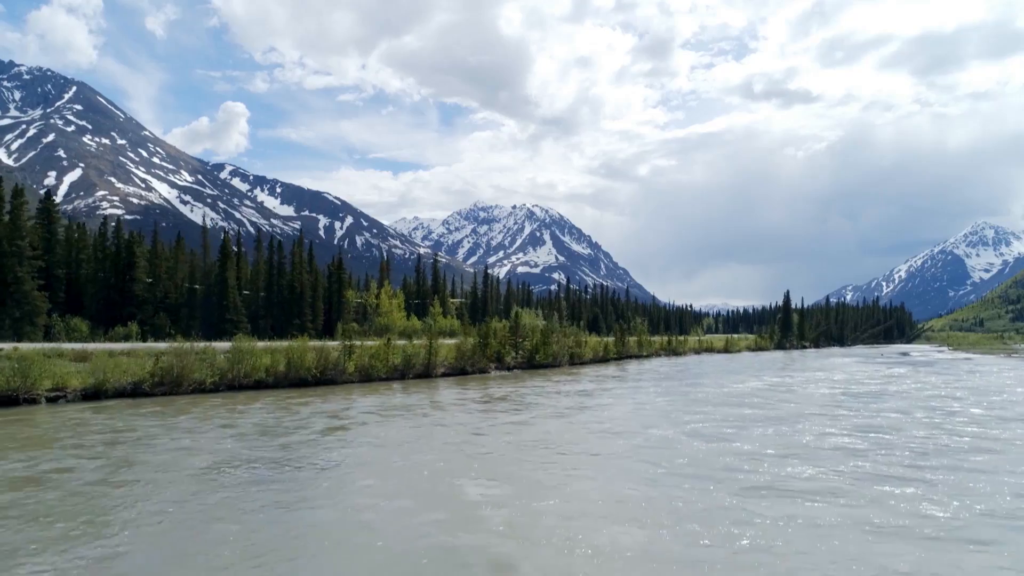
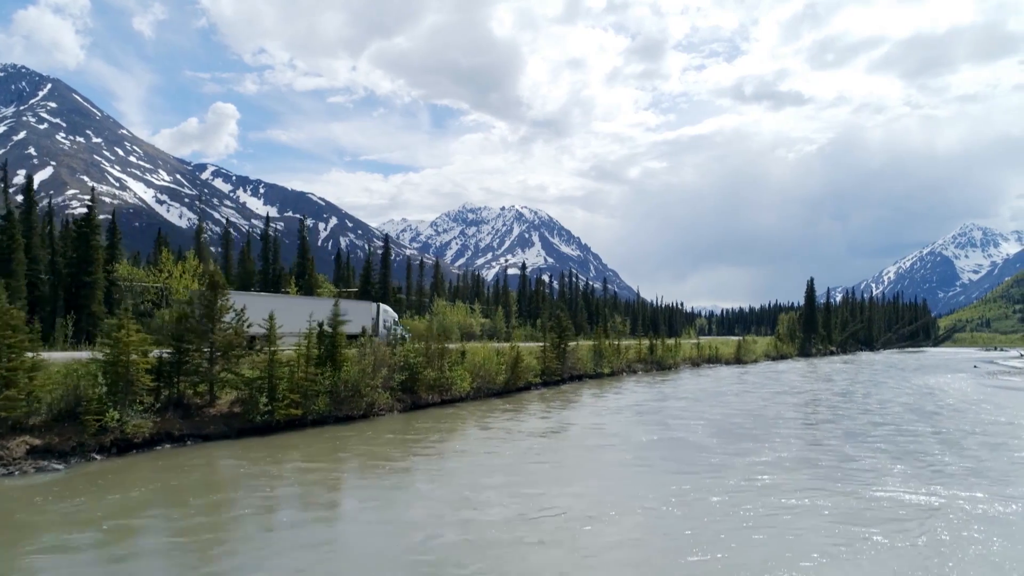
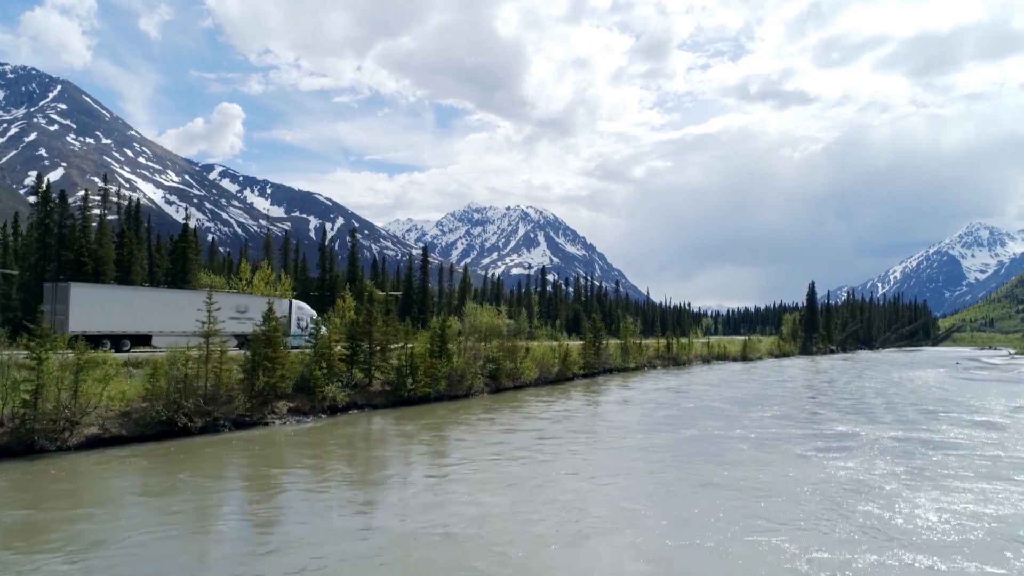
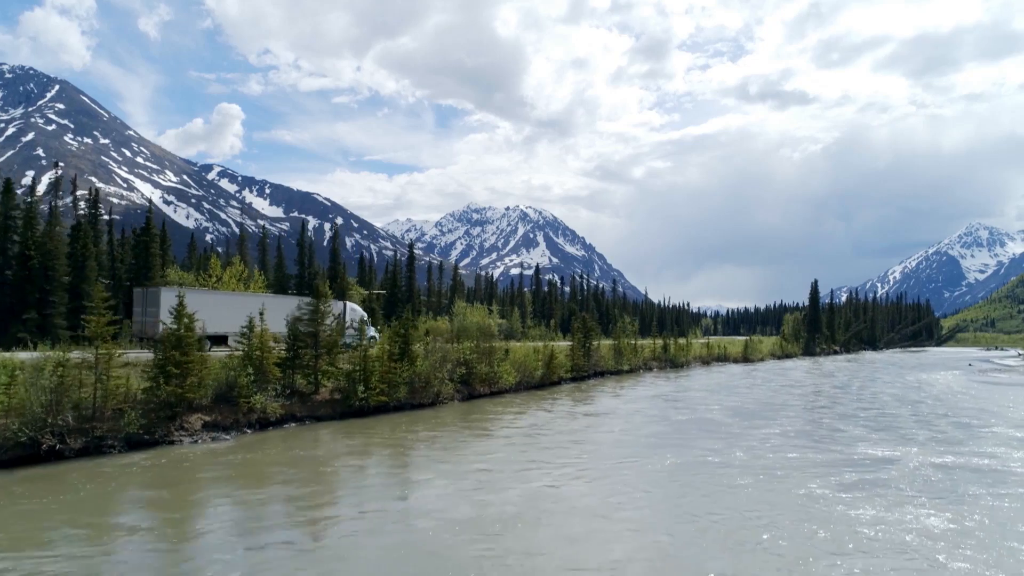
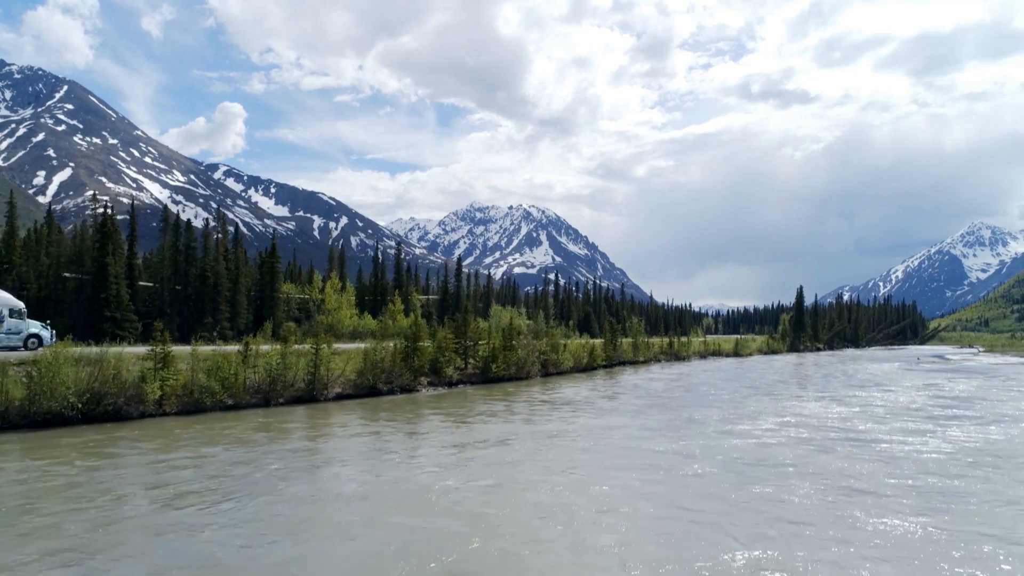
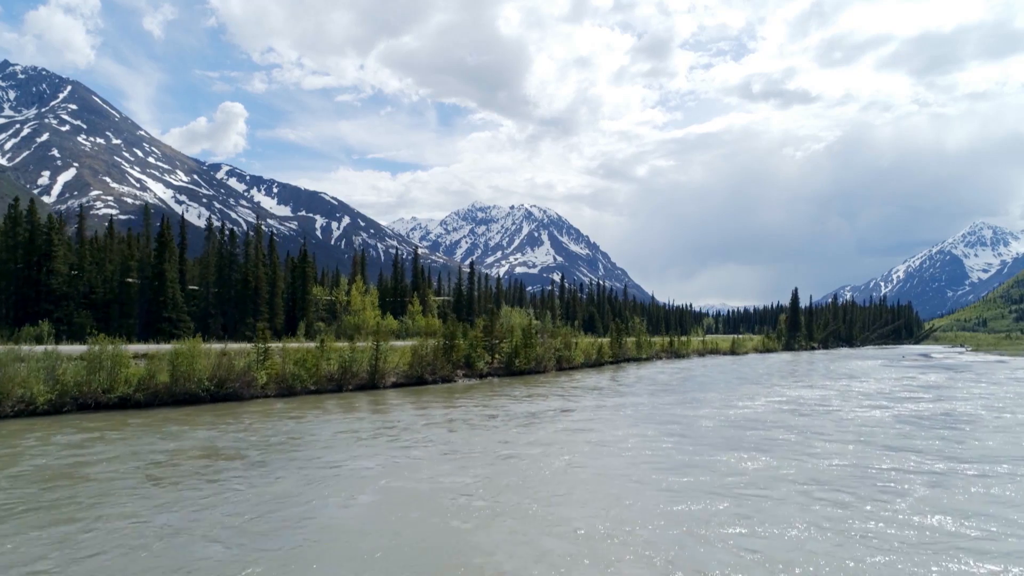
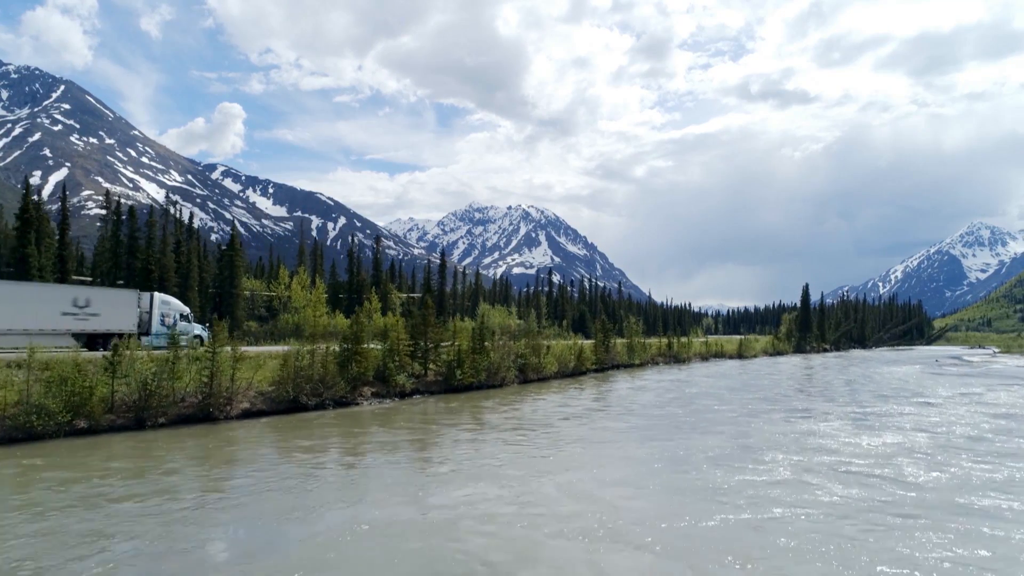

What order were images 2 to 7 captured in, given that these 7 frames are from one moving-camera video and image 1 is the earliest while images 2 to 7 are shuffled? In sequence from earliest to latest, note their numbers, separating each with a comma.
6, 5, 7, 3, 4, 2
